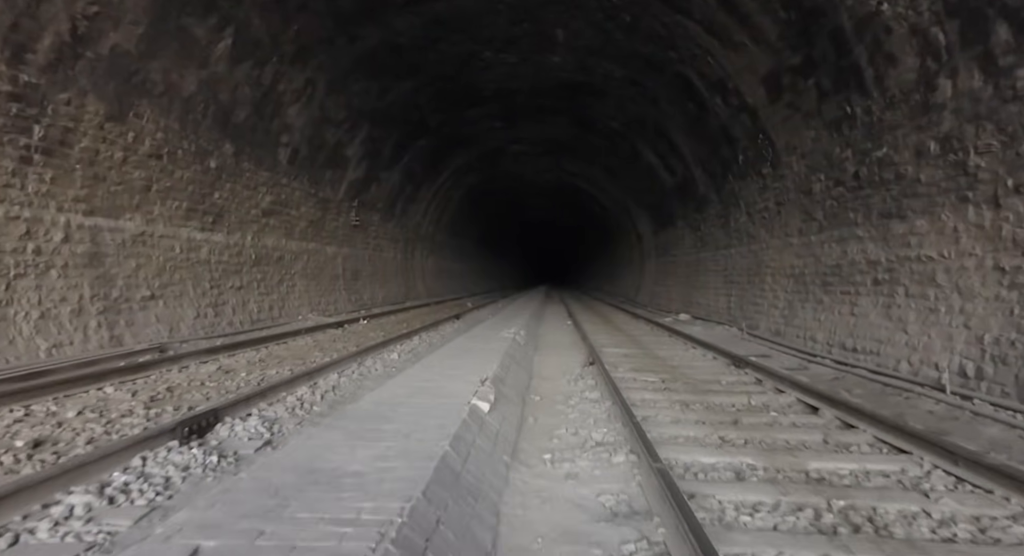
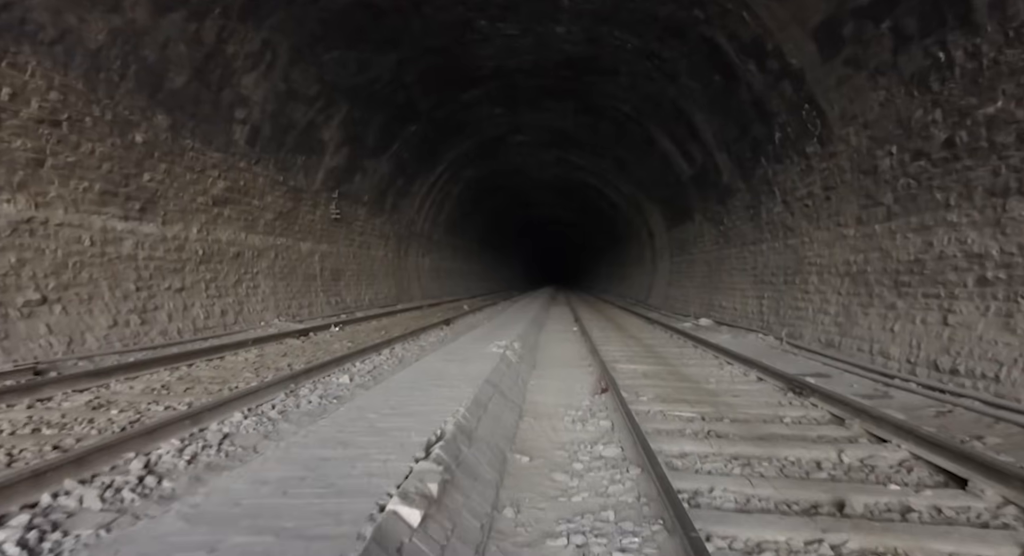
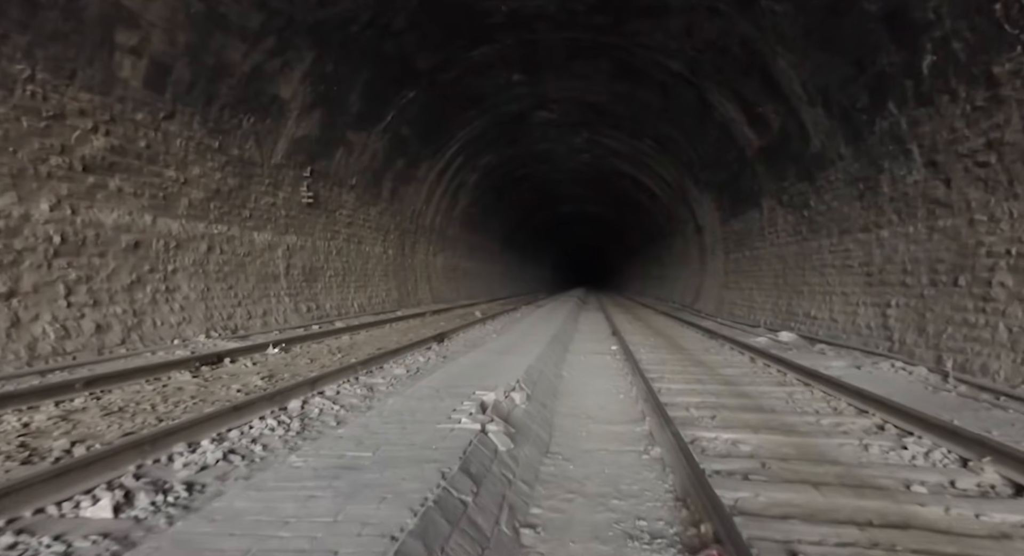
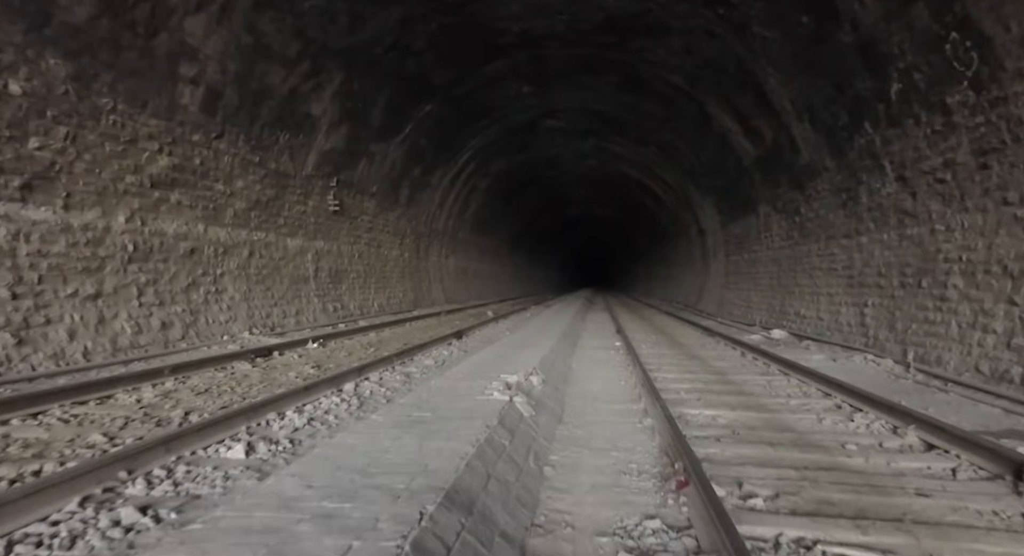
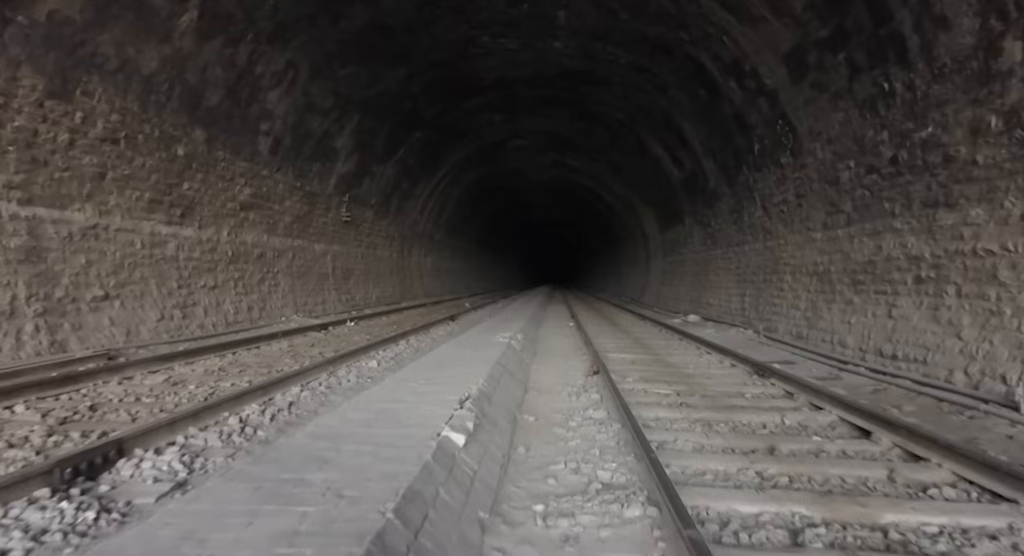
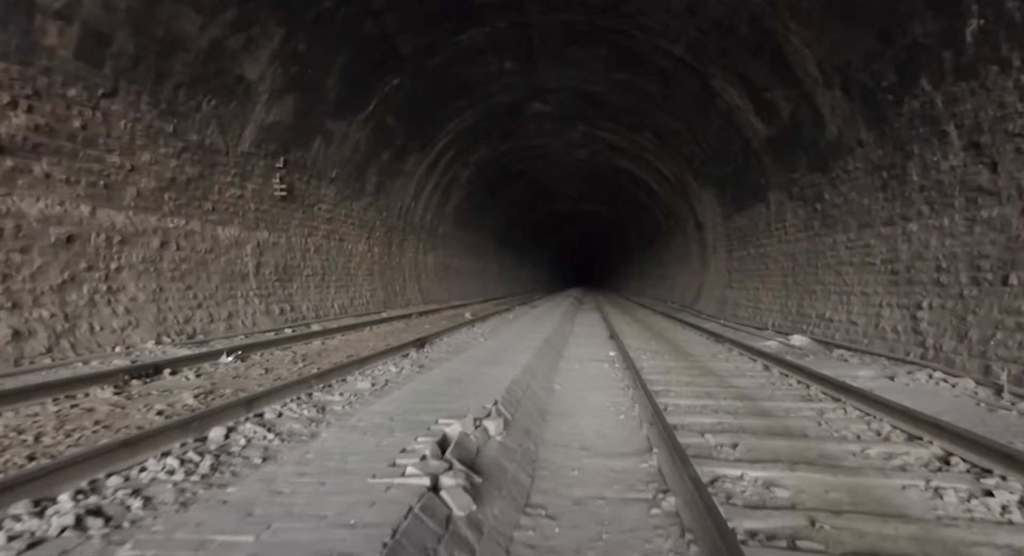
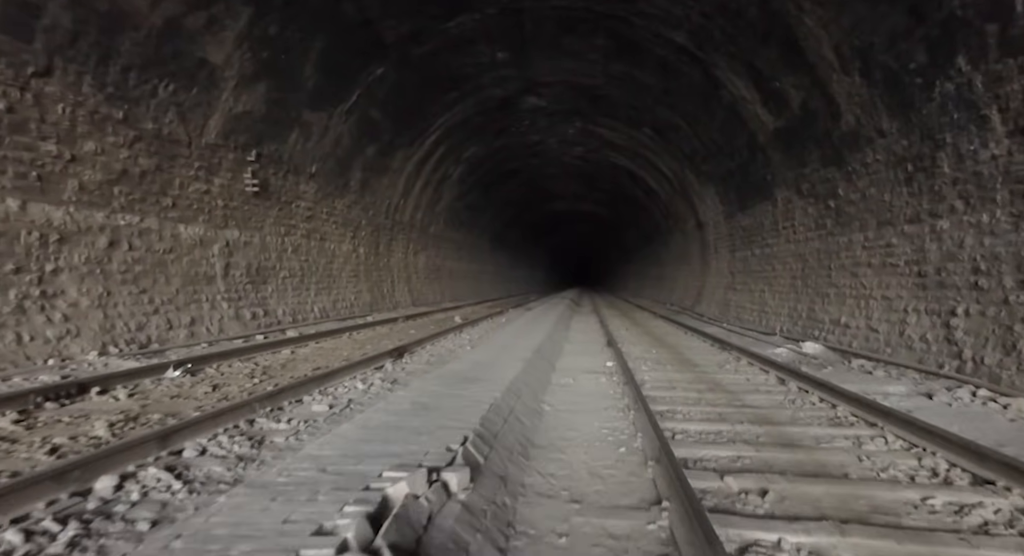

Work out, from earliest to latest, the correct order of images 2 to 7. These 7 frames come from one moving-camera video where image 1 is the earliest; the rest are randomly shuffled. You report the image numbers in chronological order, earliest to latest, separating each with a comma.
5, 2, 4, 3, 6, 7
